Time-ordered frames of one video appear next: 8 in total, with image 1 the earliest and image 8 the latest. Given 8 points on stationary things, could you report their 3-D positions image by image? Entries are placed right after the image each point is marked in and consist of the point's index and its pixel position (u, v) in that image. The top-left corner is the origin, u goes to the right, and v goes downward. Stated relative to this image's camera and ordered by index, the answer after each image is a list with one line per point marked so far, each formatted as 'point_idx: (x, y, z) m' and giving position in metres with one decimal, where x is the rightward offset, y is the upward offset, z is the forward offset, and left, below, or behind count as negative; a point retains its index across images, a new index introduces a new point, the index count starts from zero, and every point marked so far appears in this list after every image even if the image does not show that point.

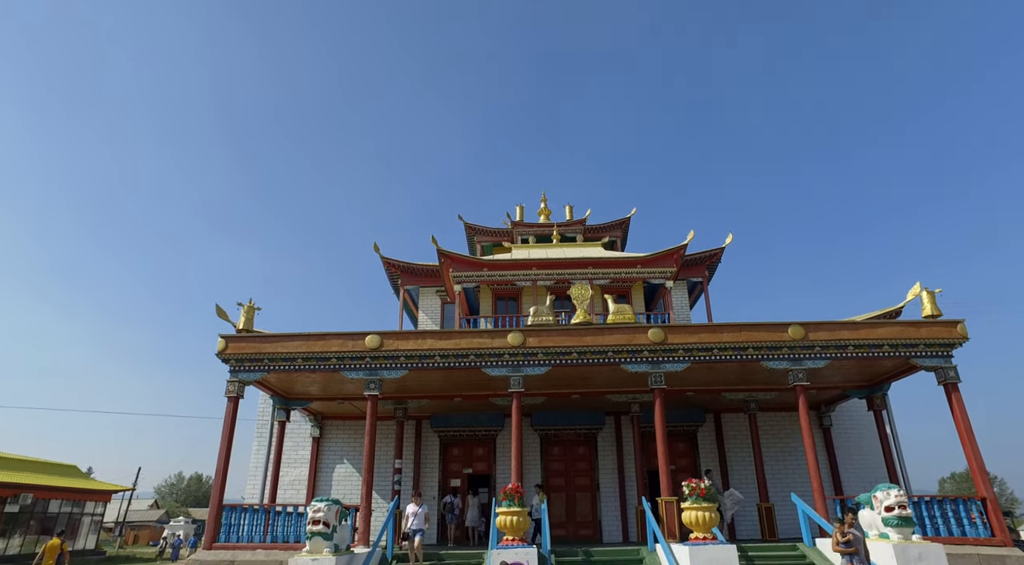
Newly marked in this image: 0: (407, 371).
0: (-2.2, -1.8, +12.6) m
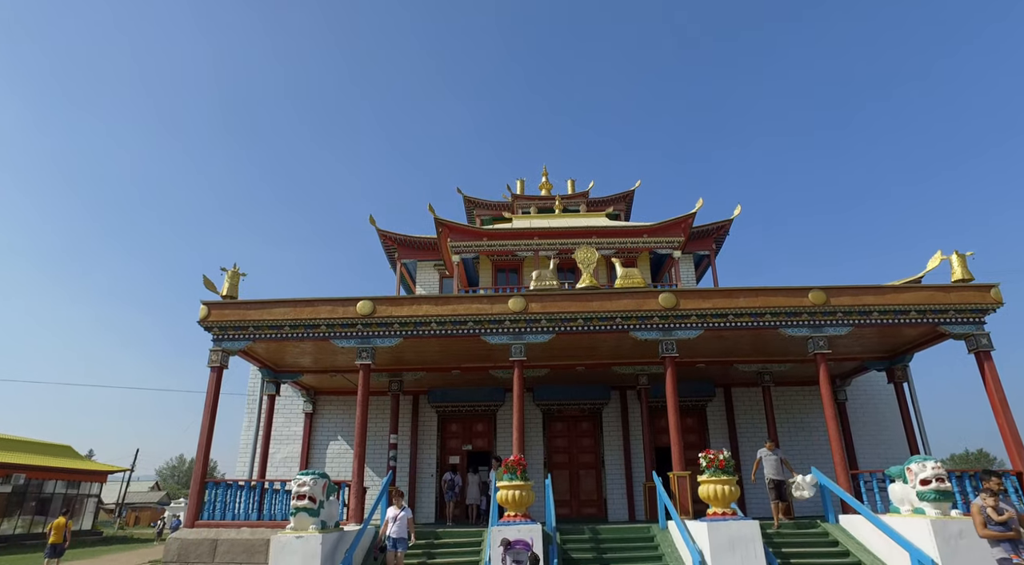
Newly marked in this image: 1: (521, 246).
0: (-2.1, -1.1, +11.8) m
1: (+0.3, +1.1, +18.2) m
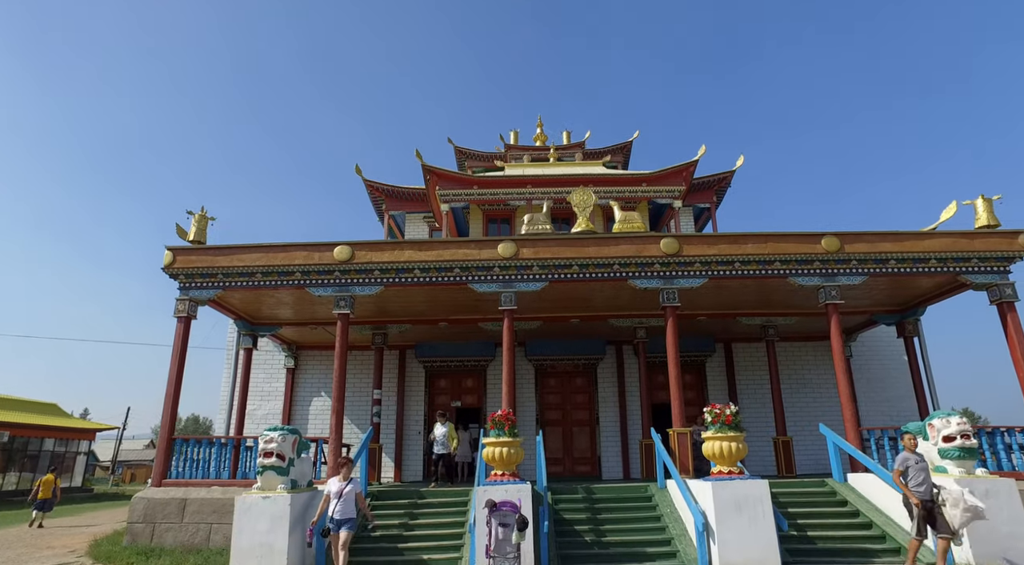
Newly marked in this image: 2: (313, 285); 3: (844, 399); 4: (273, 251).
0: (-2.3, -0.1, +10.9) m
1: (0.0, +2.5, +17.2) m
2: (-3.6, 0.0, +11.0) m
3: (+5.6, -2.0, +10.3) m
4: (-4.4, +0.6, +11.1) m
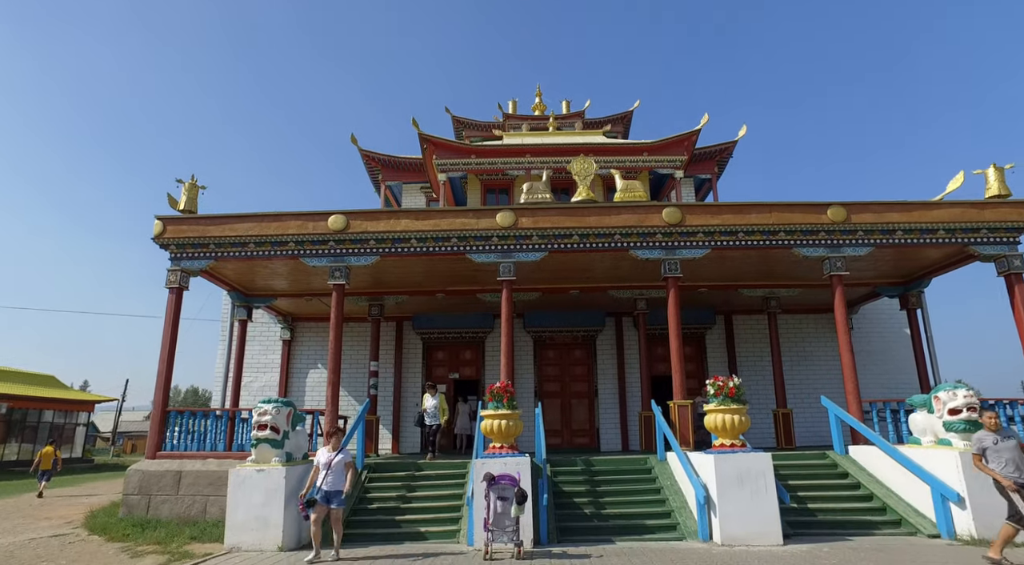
0: (-2.3, +0.4, +10.7) m
1: (0.0, +3.3, +16.8) m
2: (-3.6, +0.5, +10.8) m
3: (+5.6, -1.5, +10.1) m
4: (-4.4, +1.1, +10.8) m
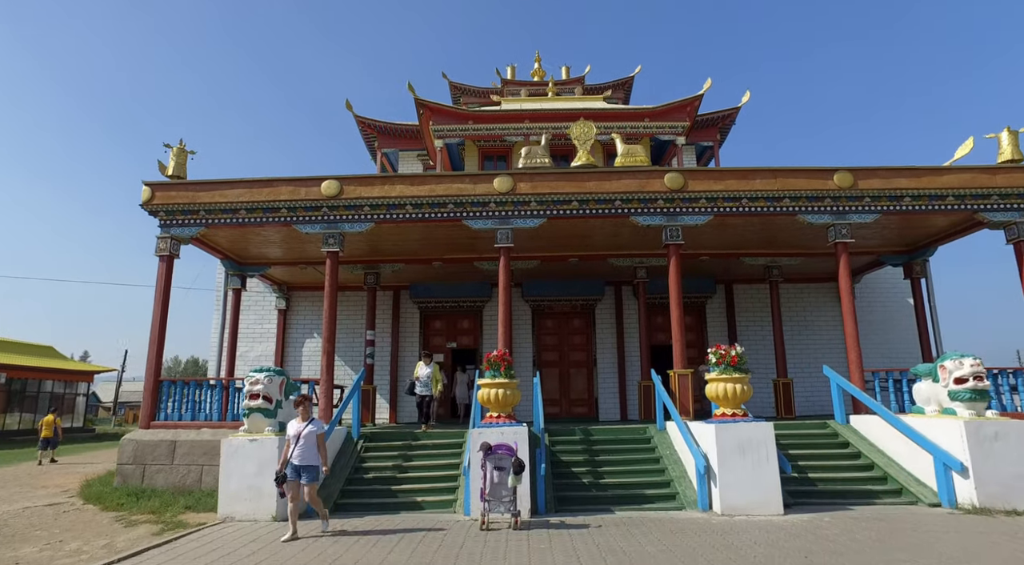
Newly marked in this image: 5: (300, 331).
0: (-2.4, +1.0, +10.4) m
1: (-0.1, +4.1, +16.4) m
2: (-3.7, +1.1, +10.5) m
3: (+5.6, -0.9, +10.0) m
4: (-4.4, +1.7, +10.5) m
5: (-5.2, -1.2, +14.8) m
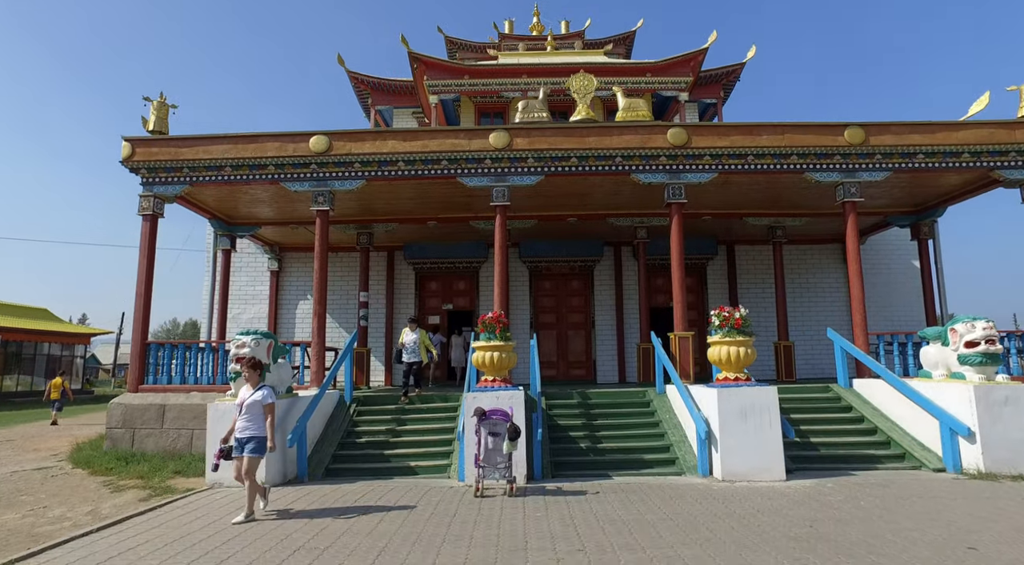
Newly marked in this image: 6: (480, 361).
0: (-2.4, +1.6, +10.0) m
1: (-0.1, +5.1, +15.8) m
2: (-3.7, +1.7, +10.1) m
3: (+5.5, -0.3, +9.7) m
4: (-4.5, +2.3, +10.1) m
5: (-5.2, -0.3, +14.5) m
6: (-0.4, -0.9, +7.3) m
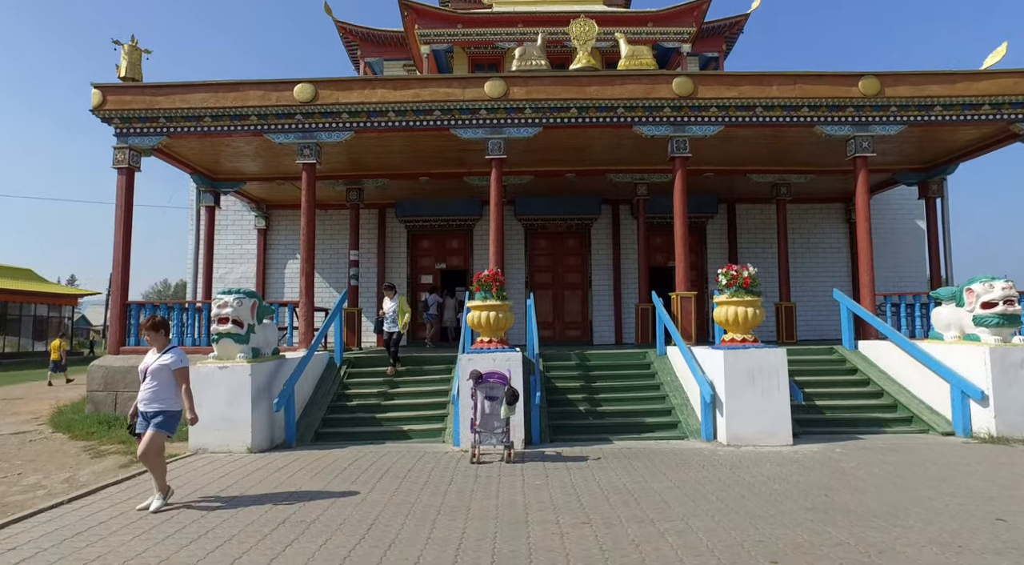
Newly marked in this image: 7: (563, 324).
0: (-2.5, +2.3, +9.5) m
1: (-0.2, +6.2, +15.1) m
2: (-3.8, +2.4, +9.5) m
3: (+5.4, +0.3, +9.4) m
4: (-4.5, +3.0, +9.5) m
5: (-5.4, +0.7, +14.1) m
6: (-0.4, -0.5, +7.0) m
7: (+1.1, -0.9, +12.7) m
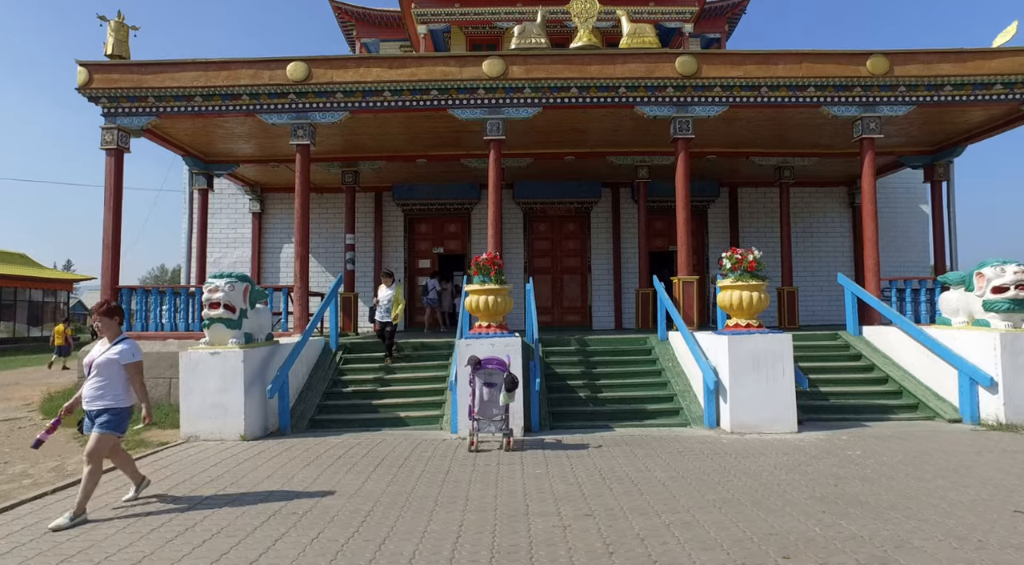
0: (-2.5, +2.6, +9.3) m
1: (-0.3, +6.5, +14.8) m
2: (-3.8, +2.6, +9.3) m
3: (+5.4, +0.6, +9.2) m
4: (-4.6, +3.2, +9.2) m
5: (-5.4, +1.1, +13.9) m
6: (-0.4, -0.3, +6.8) m
7: (+1.1, -0.6, +12.6) m
